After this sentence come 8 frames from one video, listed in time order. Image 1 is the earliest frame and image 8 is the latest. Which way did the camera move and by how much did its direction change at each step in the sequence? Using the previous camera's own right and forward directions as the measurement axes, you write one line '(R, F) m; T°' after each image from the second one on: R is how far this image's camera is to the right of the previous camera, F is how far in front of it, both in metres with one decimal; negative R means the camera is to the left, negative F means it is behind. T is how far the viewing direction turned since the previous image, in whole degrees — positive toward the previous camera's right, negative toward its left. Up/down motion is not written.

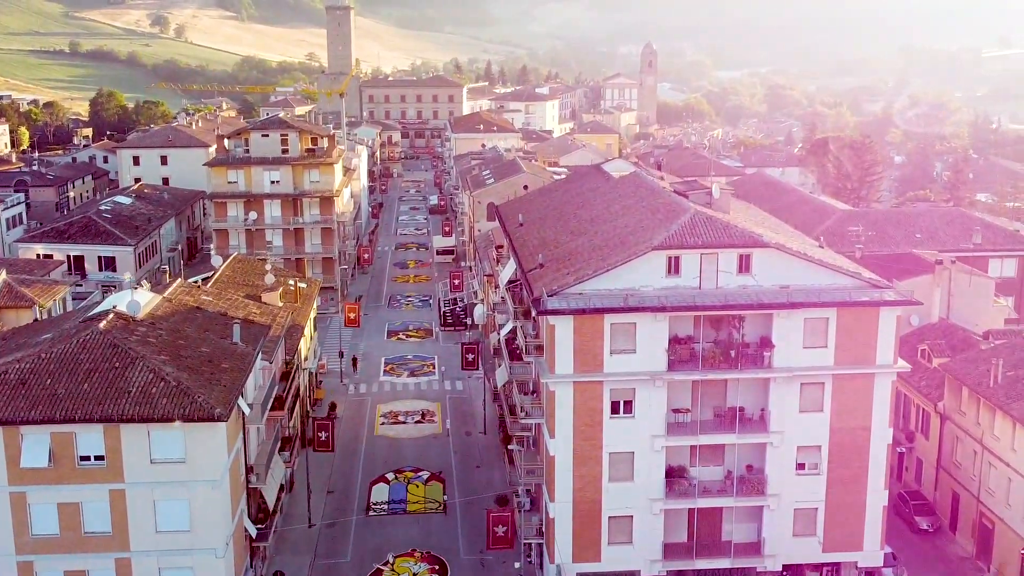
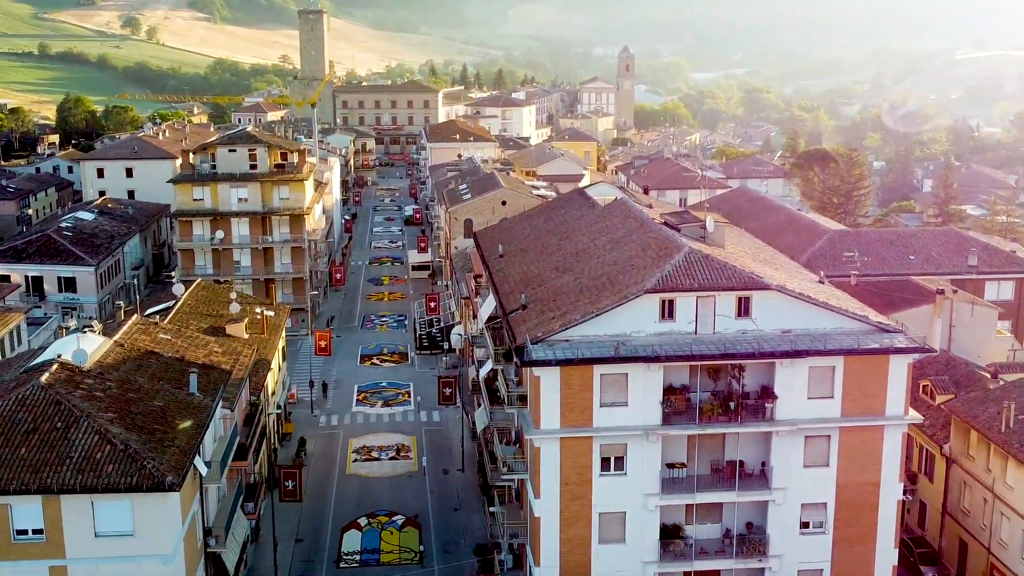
(-0.1, +2.3) m; +1°
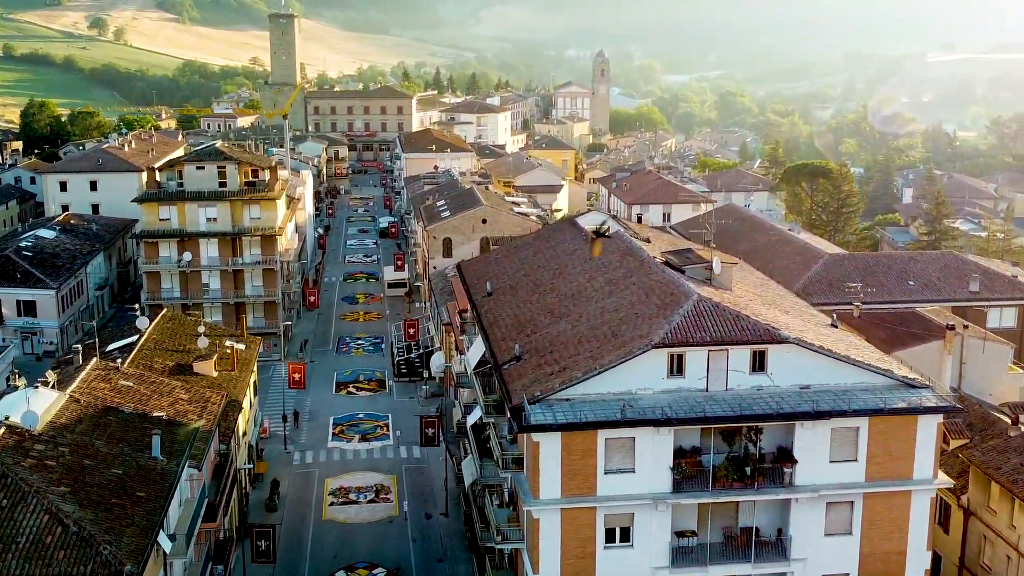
(-0.5, +2.3) m; +1°
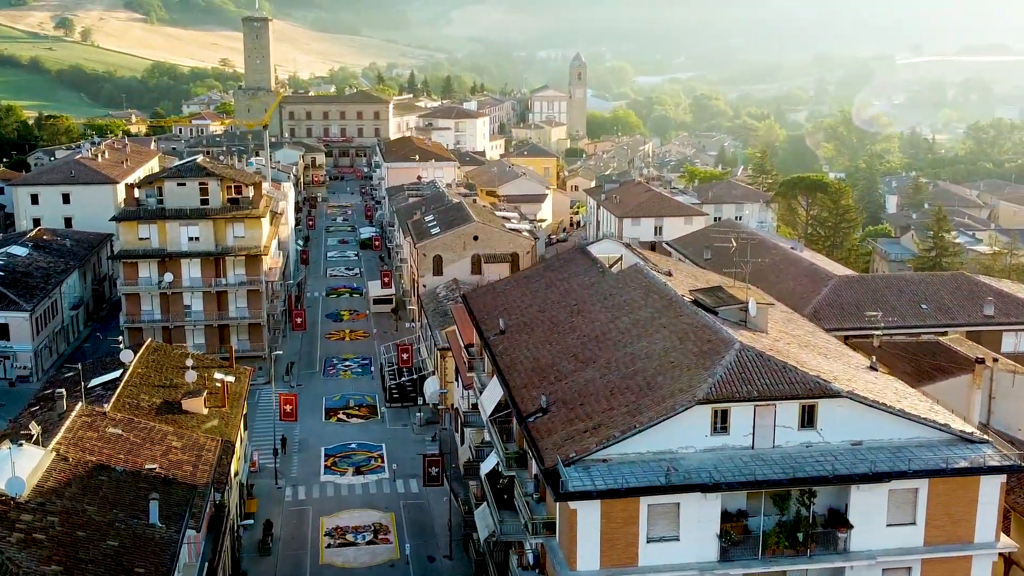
(-1.2, +1.9) m; +2°
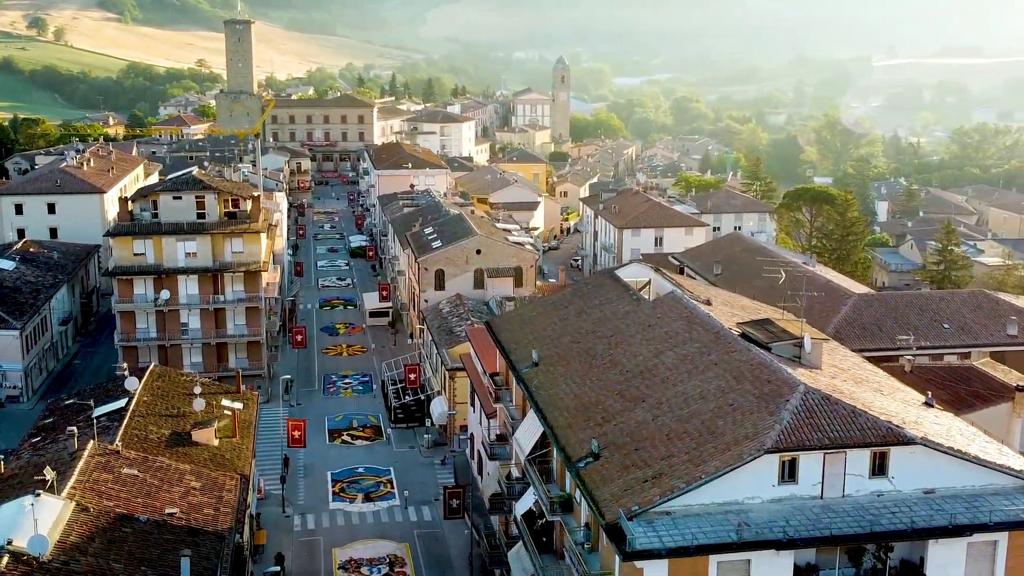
(-1.6, +1.4) m; +1°
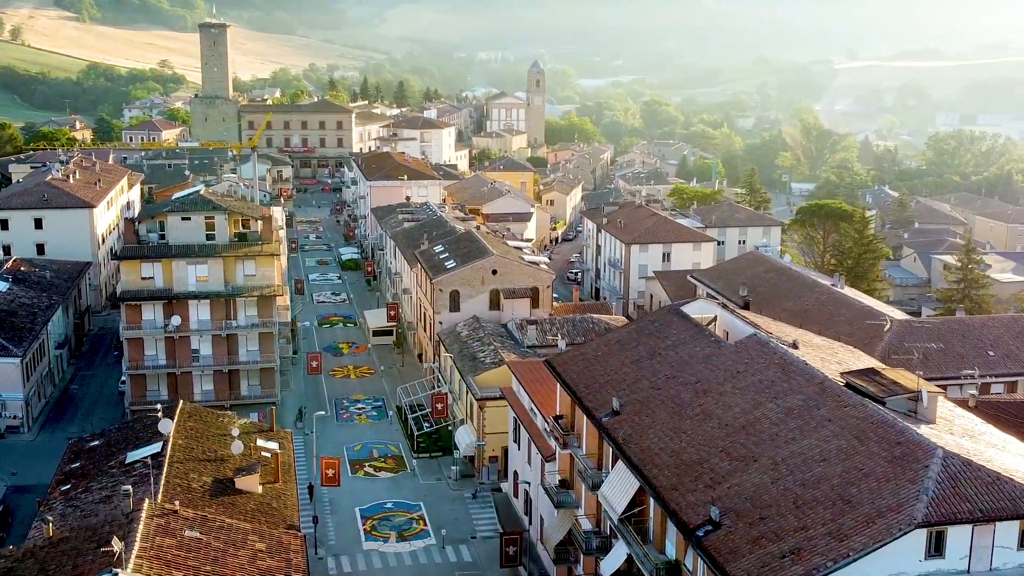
(-3.1, +1.7) m; +2°
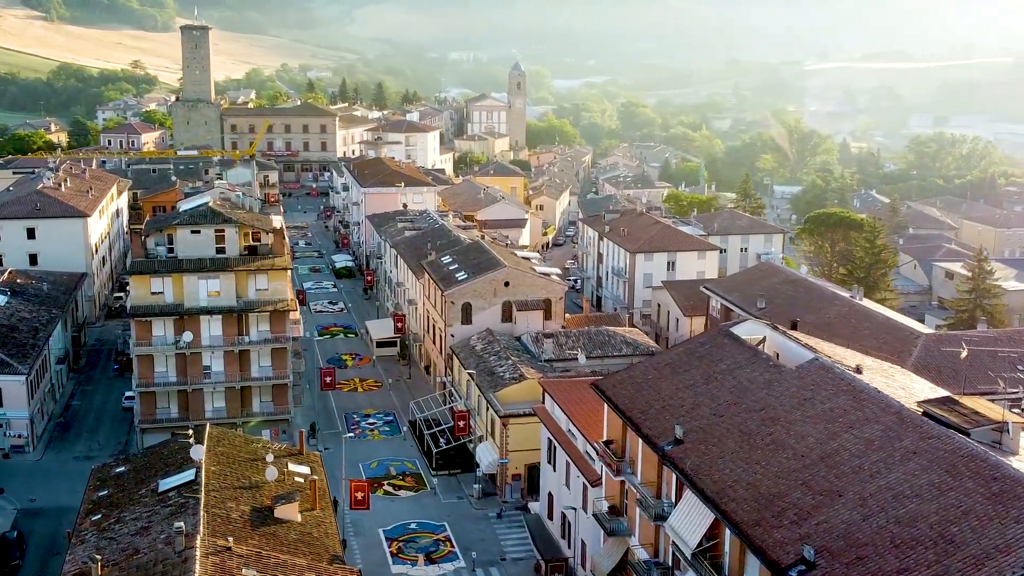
(-2.2, +0.8) m; +2°
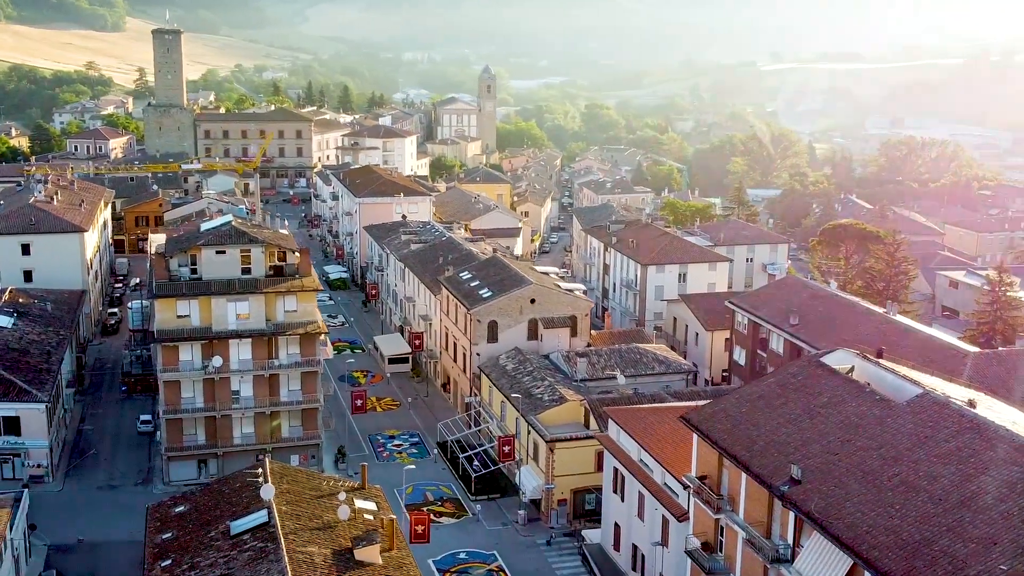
(-3.8, +1.1) m; +3°
